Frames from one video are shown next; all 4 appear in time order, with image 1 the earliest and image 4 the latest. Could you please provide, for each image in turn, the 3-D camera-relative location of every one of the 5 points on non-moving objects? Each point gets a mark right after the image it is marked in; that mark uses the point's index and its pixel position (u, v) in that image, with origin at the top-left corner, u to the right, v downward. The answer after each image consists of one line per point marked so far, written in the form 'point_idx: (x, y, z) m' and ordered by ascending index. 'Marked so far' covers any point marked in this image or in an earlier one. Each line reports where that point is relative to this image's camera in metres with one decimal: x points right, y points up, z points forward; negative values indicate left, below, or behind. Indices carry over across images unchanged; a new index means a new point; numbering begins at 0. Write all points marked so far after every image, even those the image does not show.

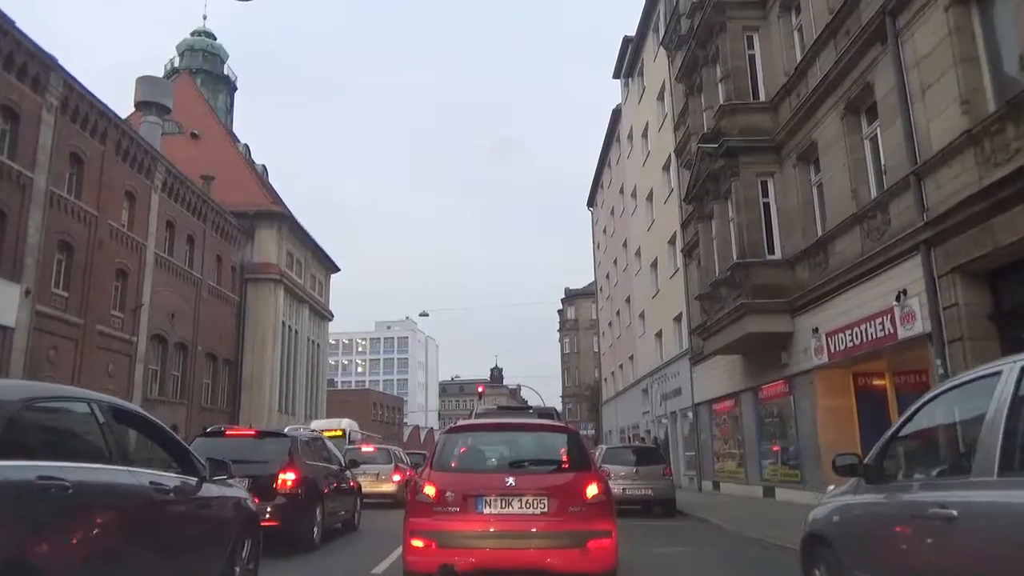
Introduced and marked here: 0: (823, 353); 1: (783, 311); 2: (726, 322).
0: (+6.0, -1.3, +15.8) m
1: (+5.8, -0.5, +17.3) m
2: (+4.9, -0.8, +18.6) m
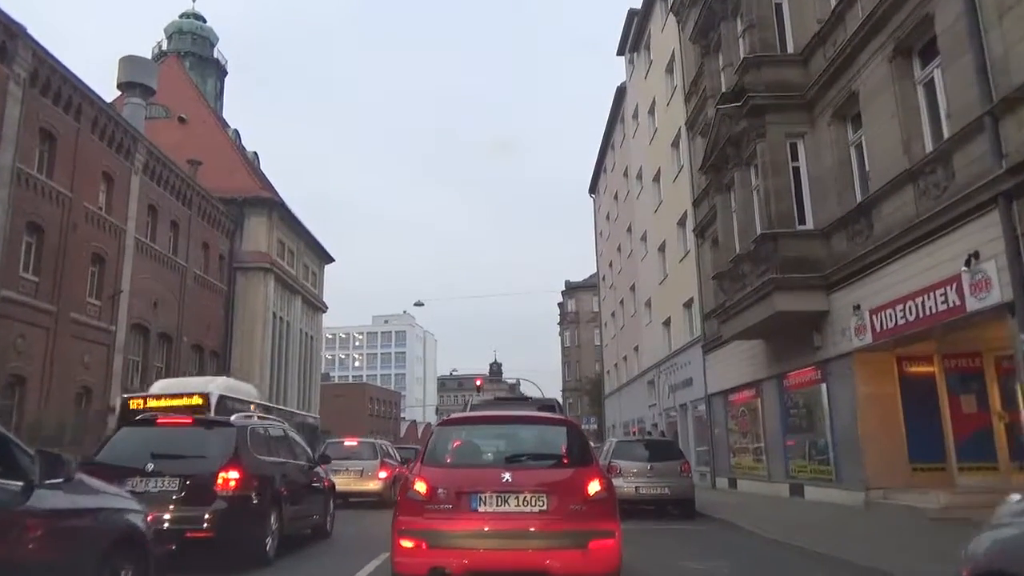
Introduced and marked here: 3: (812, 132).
0: (+6.0, -0.8, +13.9) m
1: (+5.7, 0.0, +15.4) m
2: (+4.9, -0.3, +16.6) m
3: (+5.9, +3.1, +16.0) m
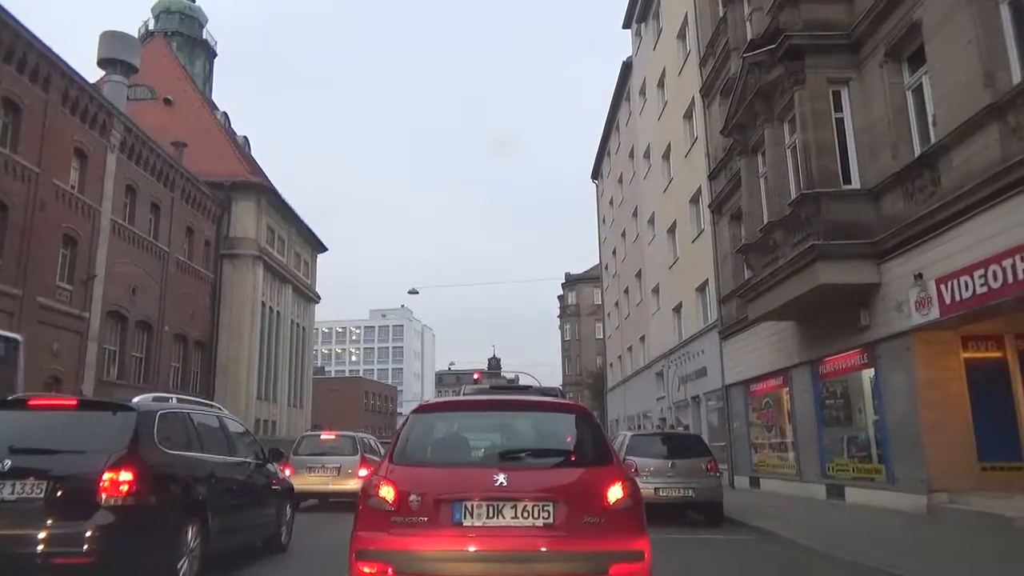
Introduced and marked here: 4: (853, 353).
0: (+6.0, -0.3, +11.7) m
1: (+5.7, +0.5, +13.2) m
2: (+4.8, +0.2, +14.5) m
3: (+5.9, +3.6, +13.8) m
4: (+6.0, -1.1, +14.4) m
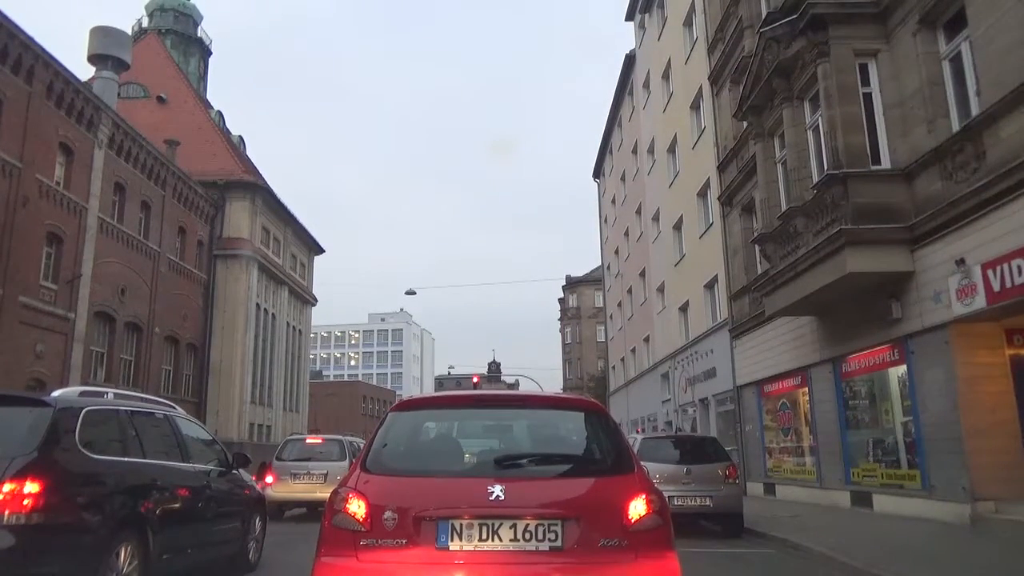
0: (+6.0, -0.1, +10.6) m
1: (+5.7, +0.7, +12.1) m
2: (+4.8, +0.4, +13.3) m
3: (+5.8, +3.7, +12.7) m
4: (+6.0, -1.0, +13.3) m
